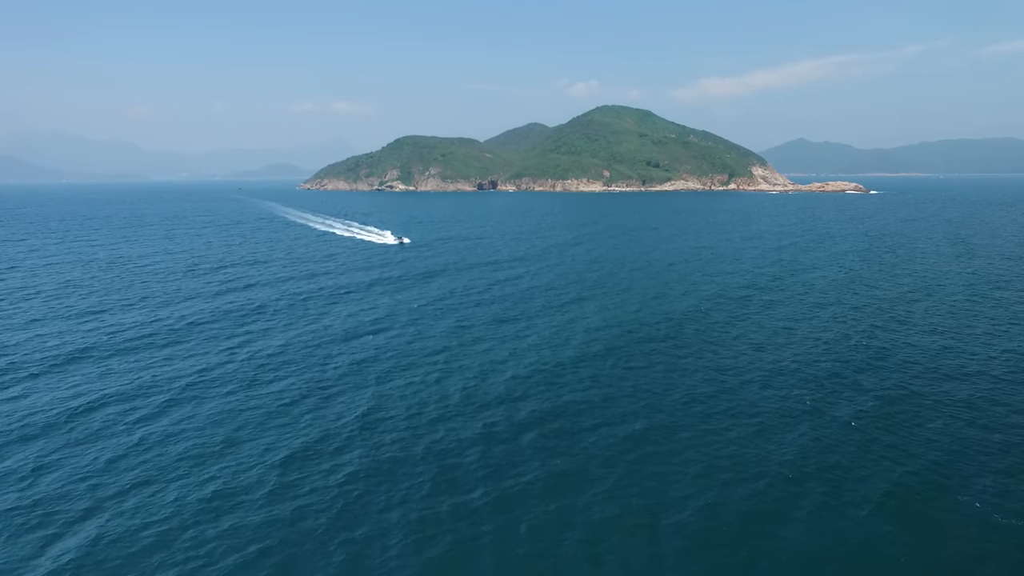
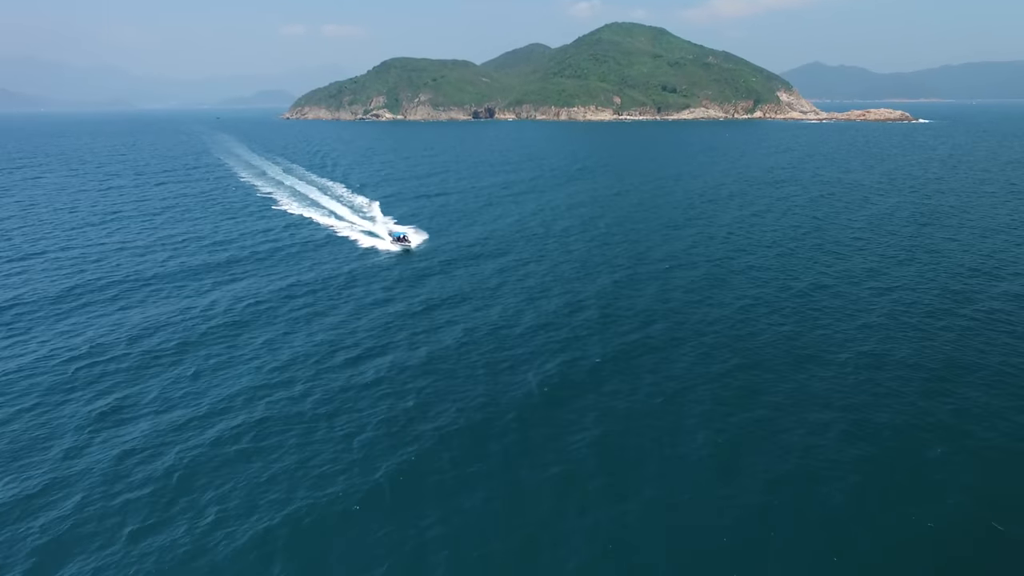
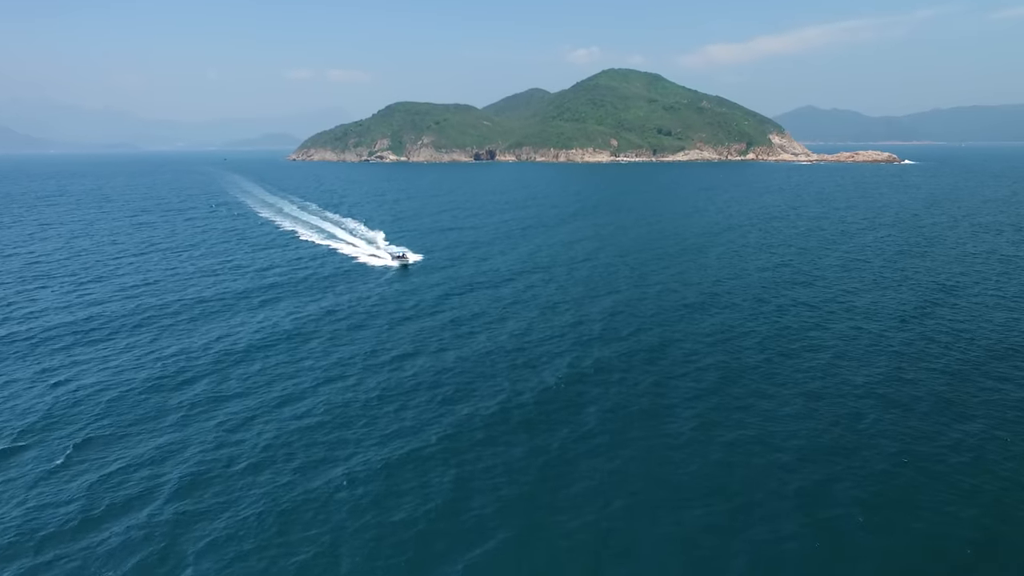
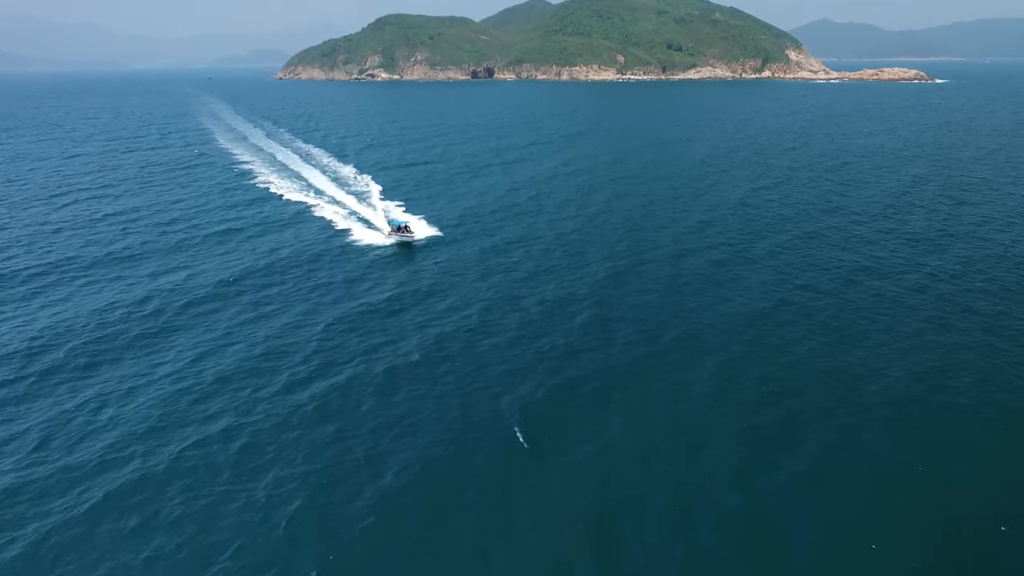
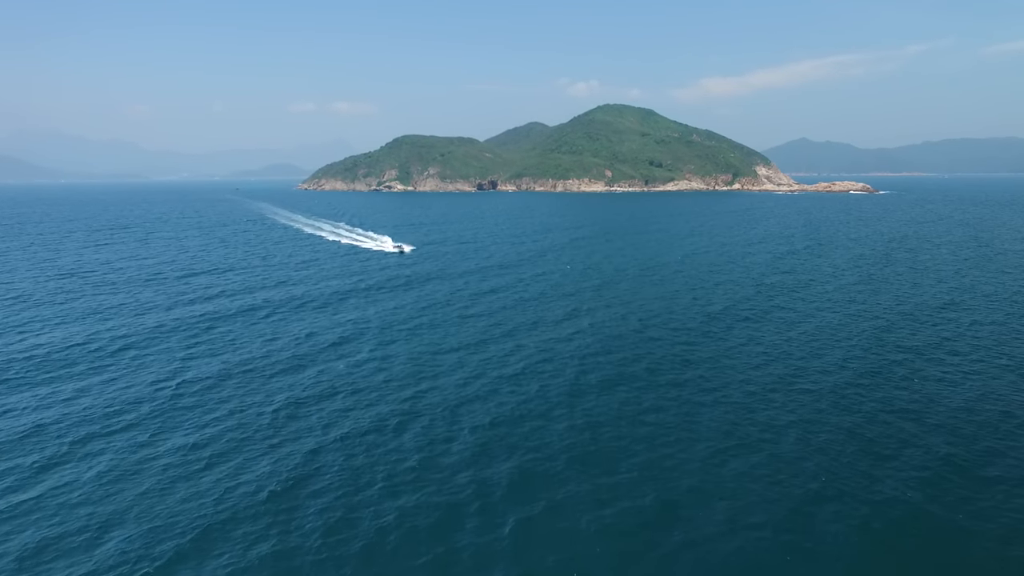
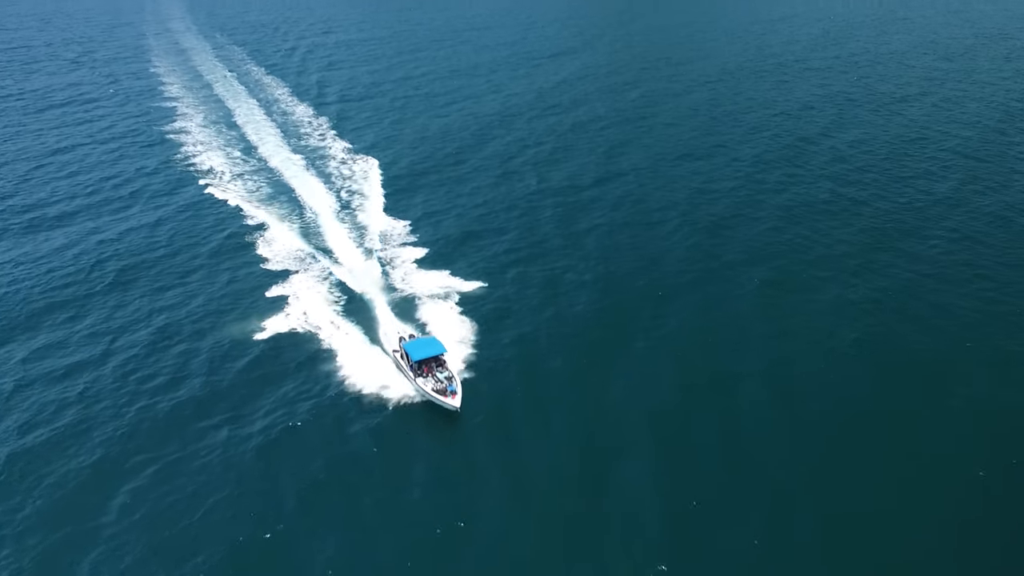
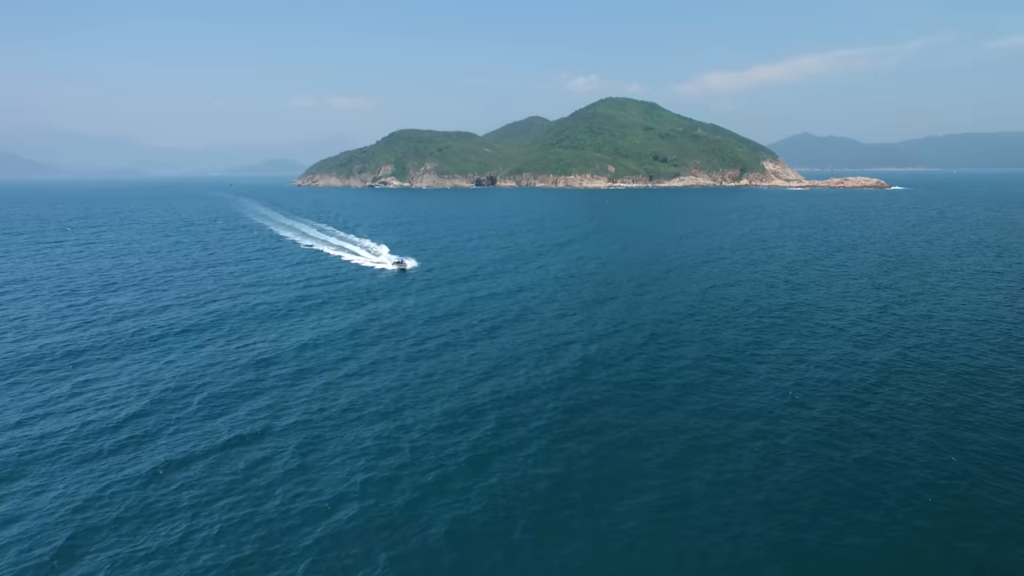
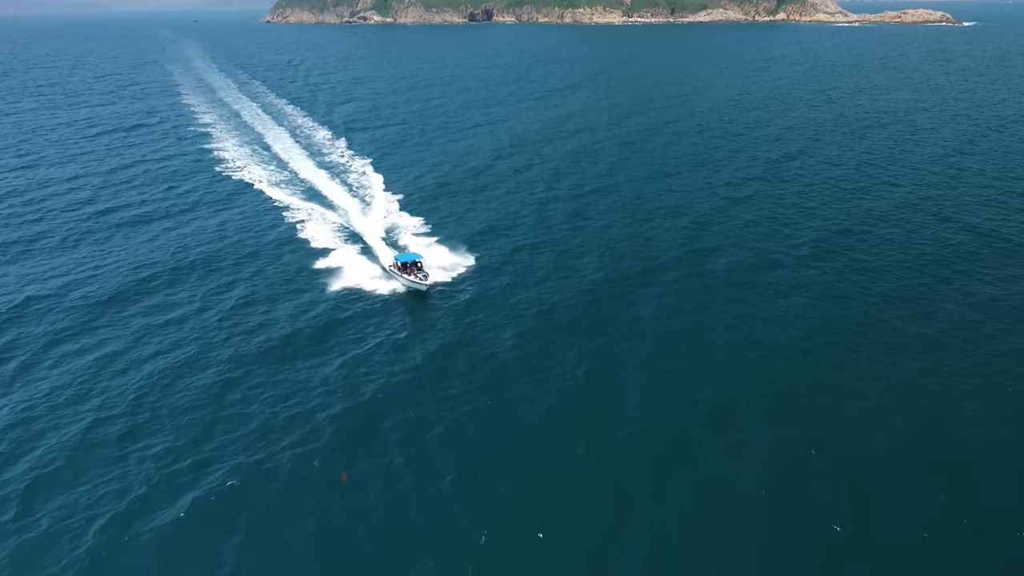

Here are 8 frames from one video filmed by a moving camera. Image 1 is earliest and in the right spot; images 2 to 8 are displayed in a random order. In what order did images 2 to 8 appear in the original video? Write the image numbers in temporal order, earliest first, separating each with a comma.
5, 7, 3, 2, 4, 8, 6
